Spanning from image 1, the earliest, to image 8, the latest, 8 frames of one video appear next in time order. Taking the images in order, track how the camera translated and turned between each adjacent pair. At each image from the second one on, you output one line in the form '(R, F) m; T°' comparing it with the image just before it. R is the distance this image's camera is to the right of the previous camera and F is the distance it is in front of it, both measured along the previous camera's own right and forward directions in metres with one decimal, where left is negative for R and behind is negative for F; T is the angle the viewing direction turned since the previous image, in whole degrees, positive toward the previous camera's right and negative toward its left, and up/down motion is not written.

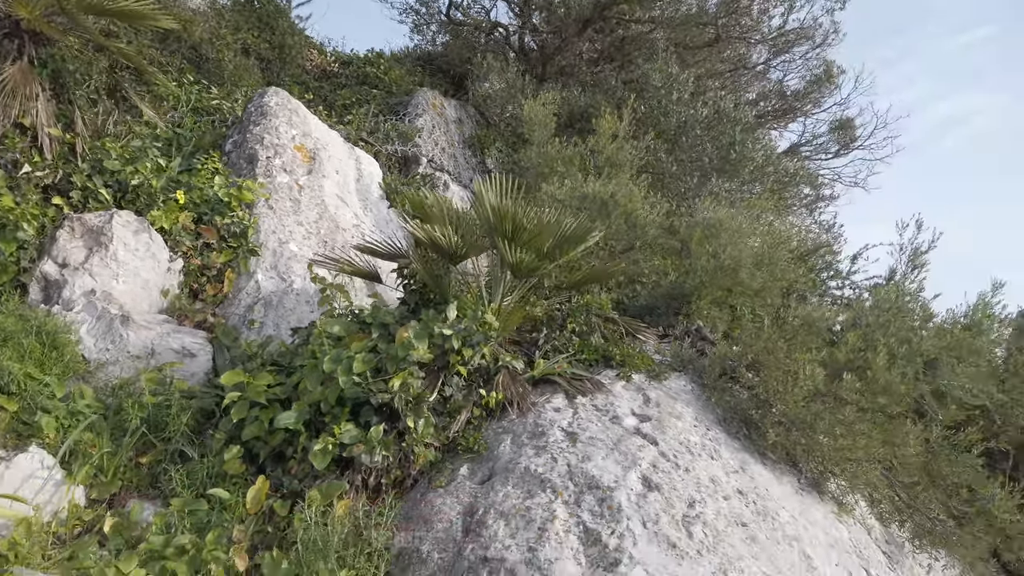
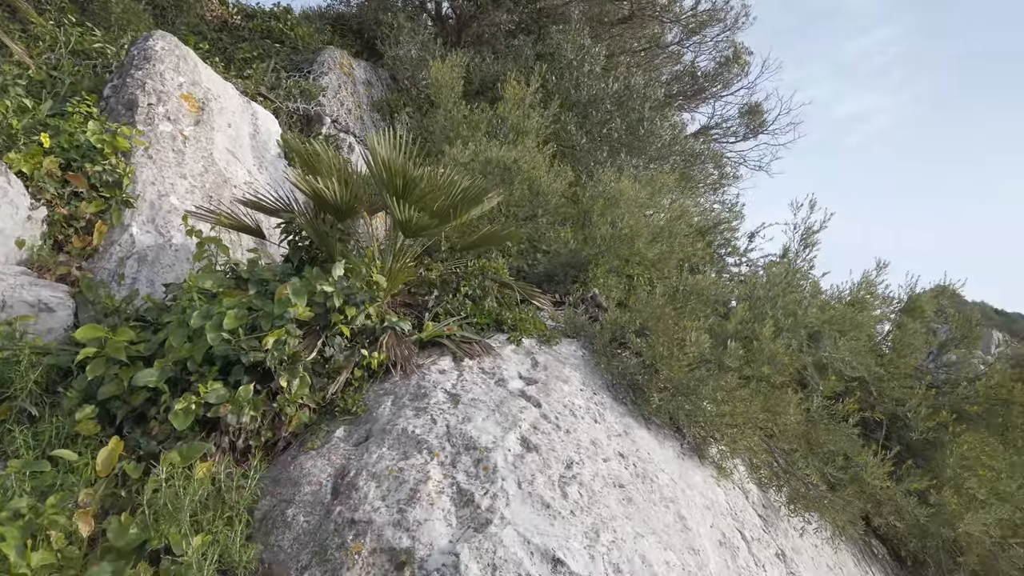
(+0.2, +0.1) m; +6°
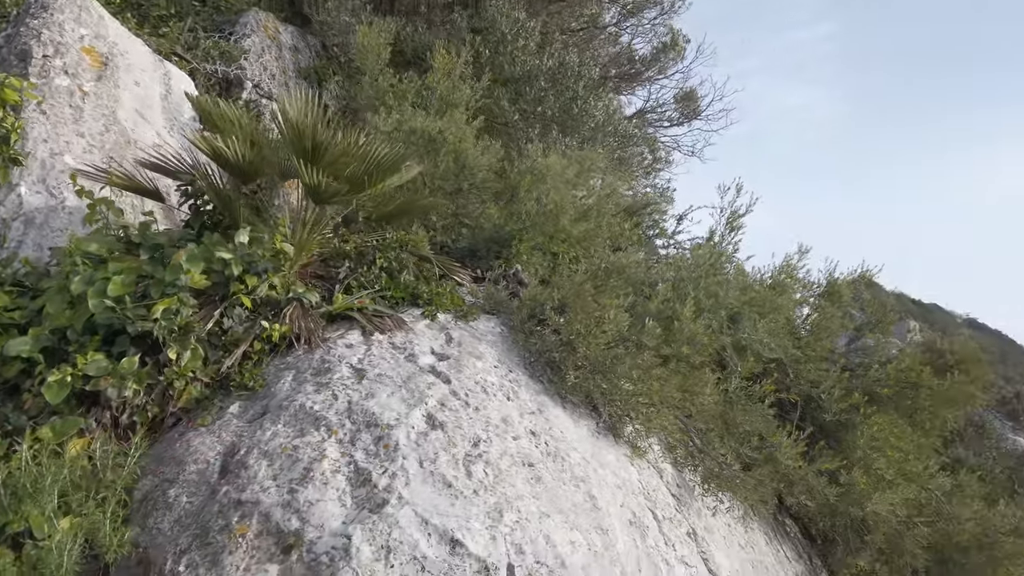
(+0.1, +0.1) m; +5°
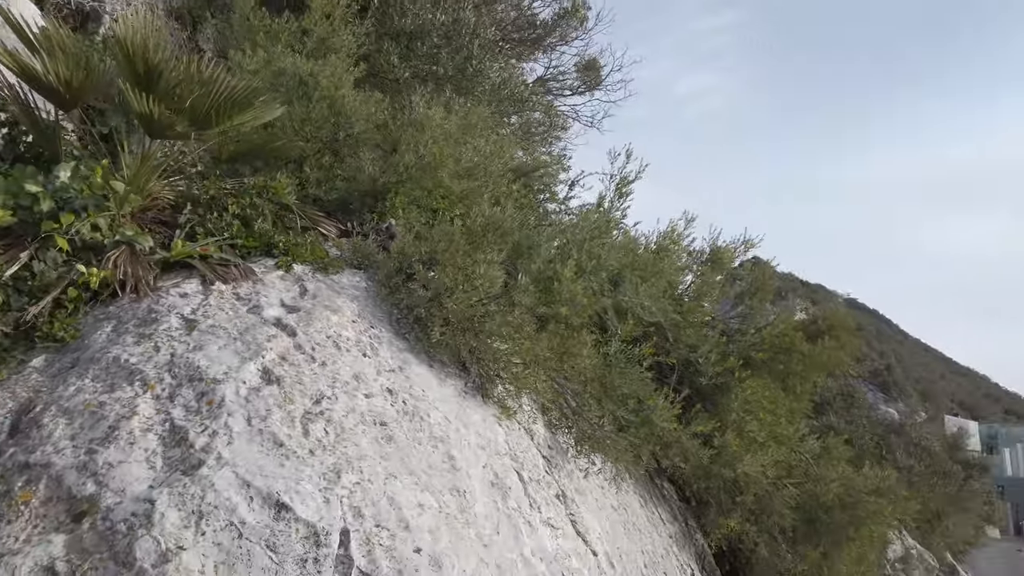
(+0.2, +0.2) m; +7°
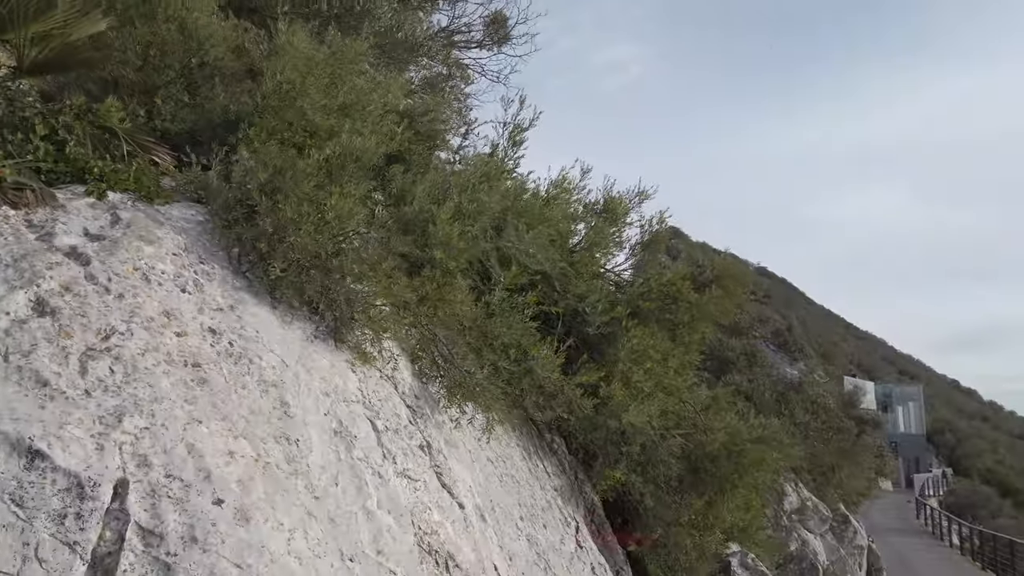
(+0.3, +0.3) m; +6°
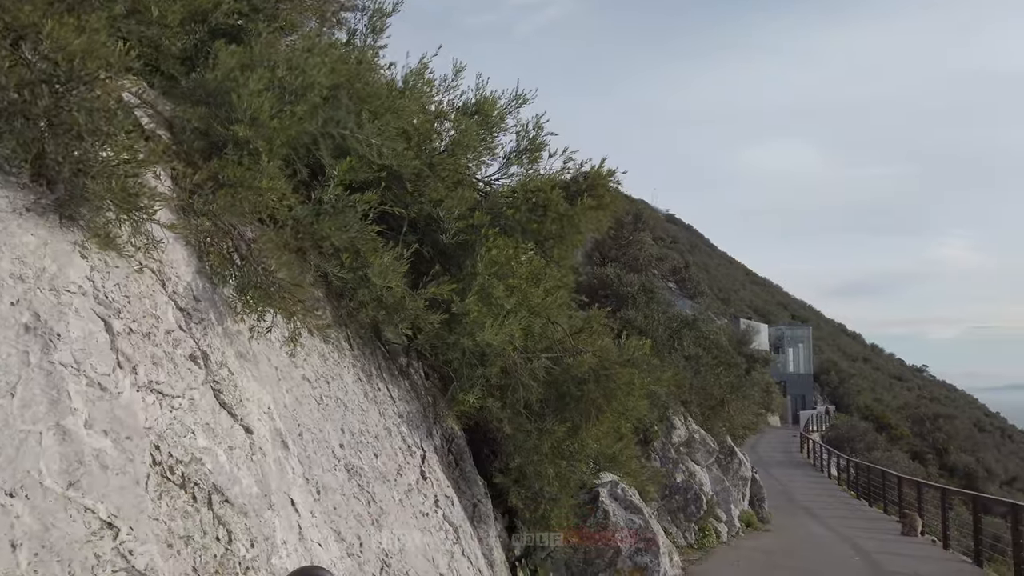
(+0.5, +0.7) m; +7°
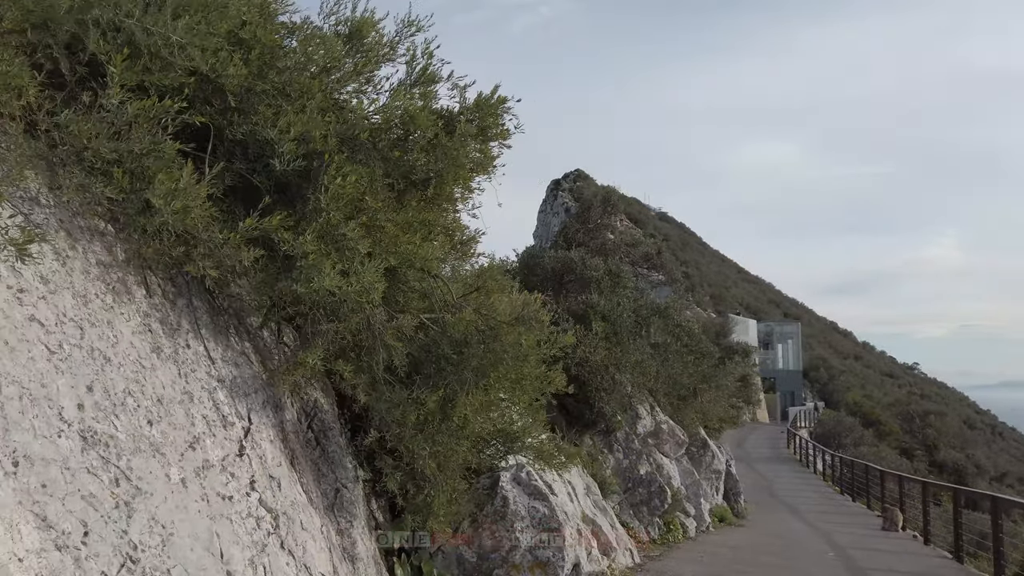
(+0.9, +1.0) m; +1°
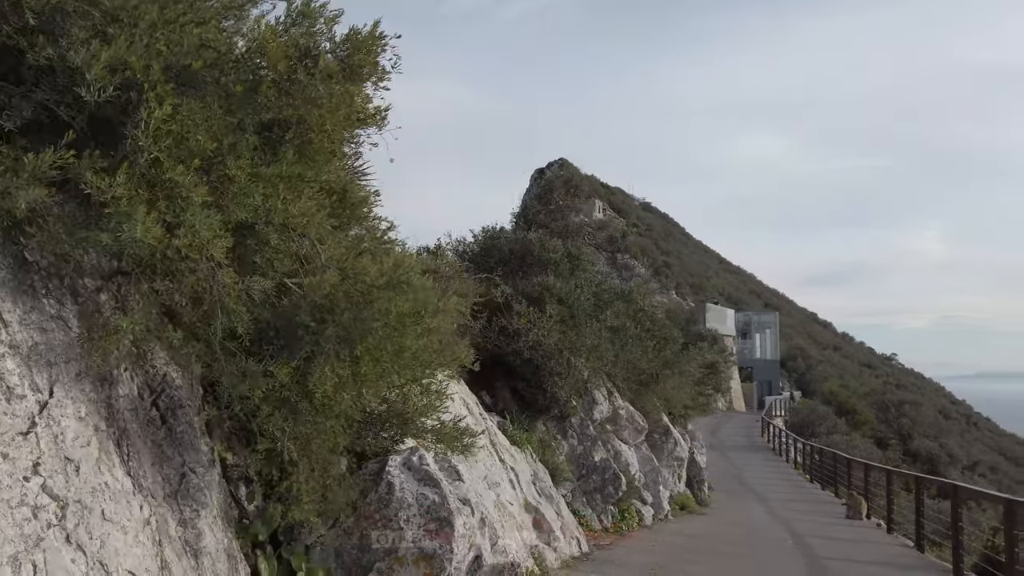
(+0.7, +0.6) m; +1°
